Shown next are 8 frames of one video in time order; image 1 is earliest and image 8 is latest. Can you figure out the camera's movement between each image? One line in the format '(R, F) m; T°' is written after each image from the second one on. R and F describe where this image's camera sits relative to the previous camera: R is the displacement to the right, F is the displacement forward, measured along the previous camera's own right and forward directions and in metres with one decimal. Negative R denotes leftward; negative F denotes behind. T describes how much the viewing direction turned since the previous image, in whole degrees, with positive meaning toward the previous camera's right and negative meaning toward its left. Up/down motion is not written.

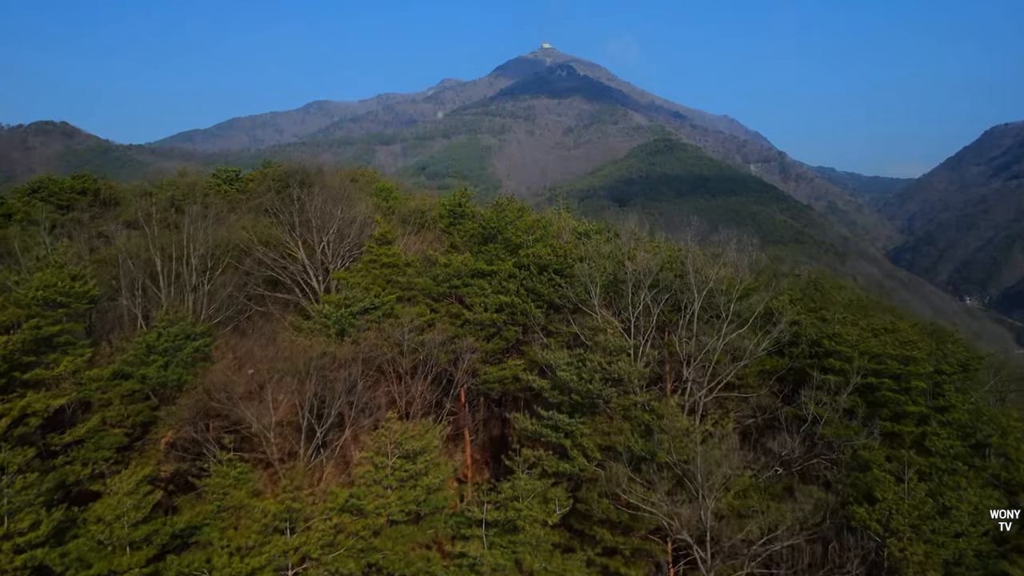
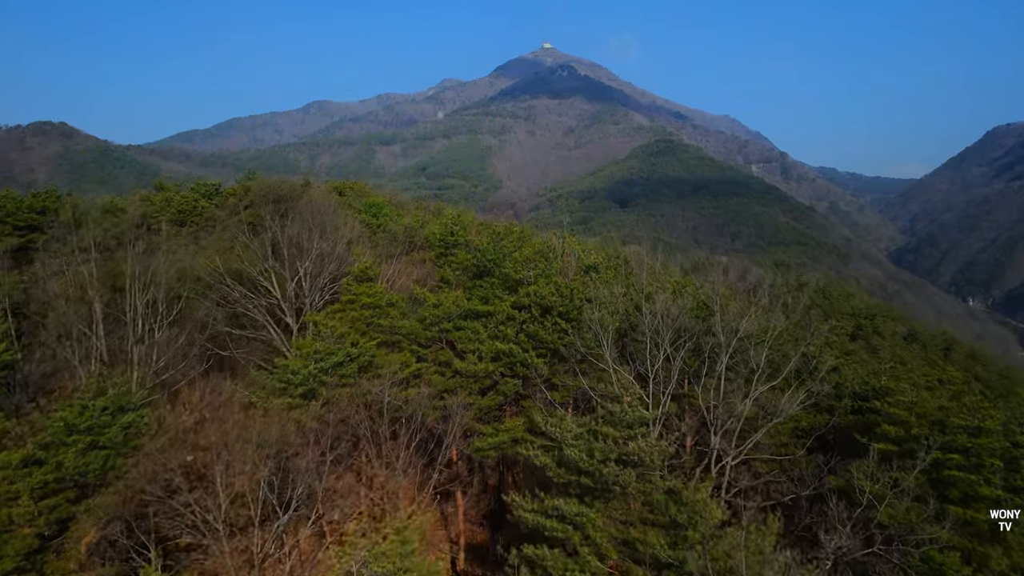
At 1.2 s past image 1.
(0.0, +2.2) m; 0°
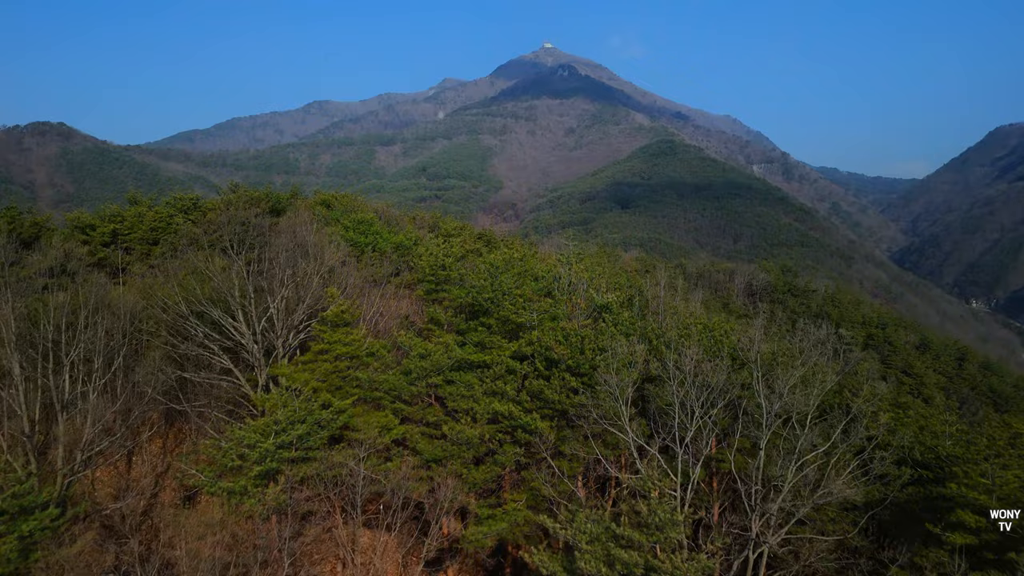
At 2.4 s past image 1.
(0.0, +2.2) m; 0°
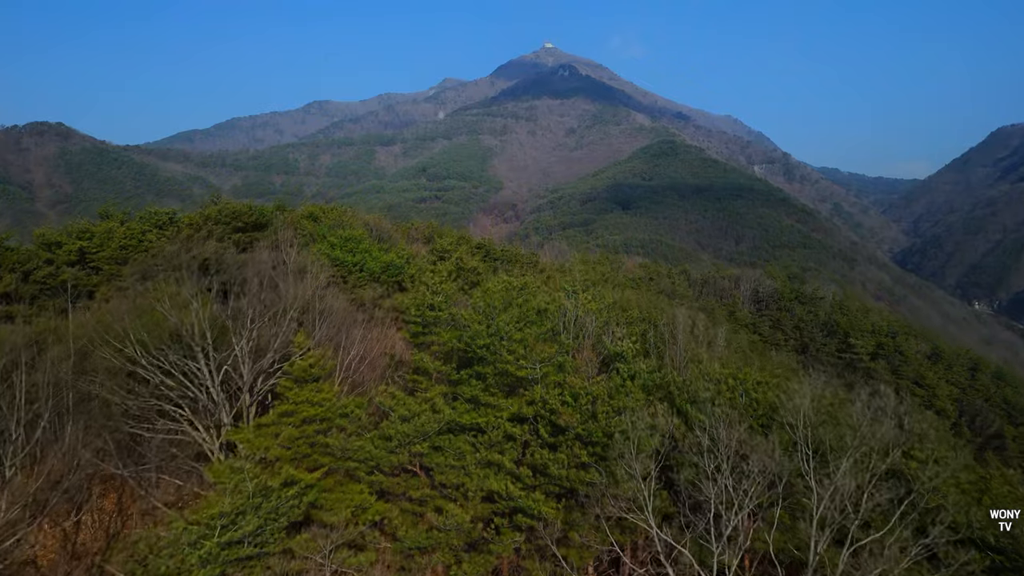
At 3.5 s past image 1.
(0.0, +2.0) m; 0°
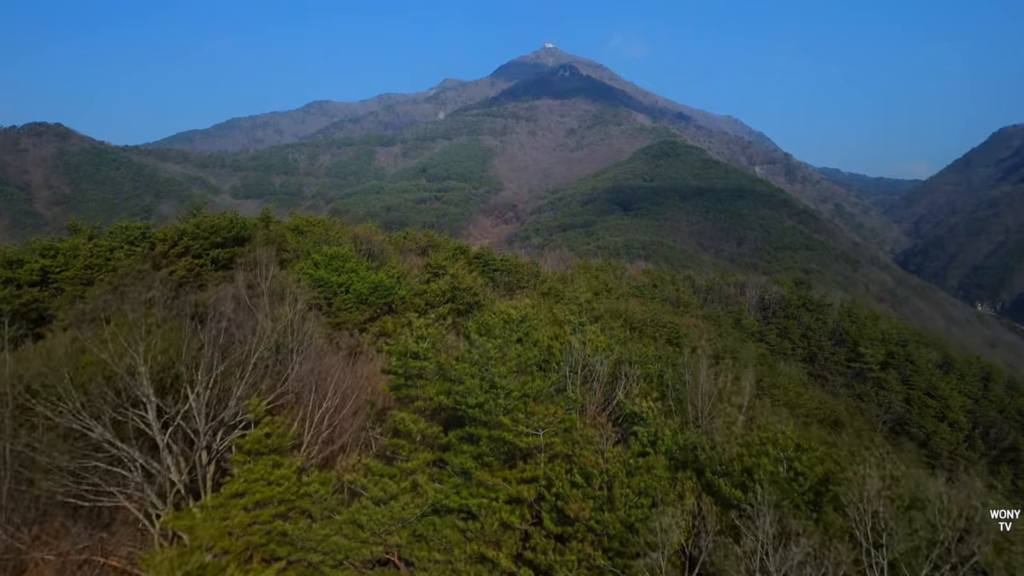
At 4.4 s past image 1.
(0.0, +1.9) m; 0°
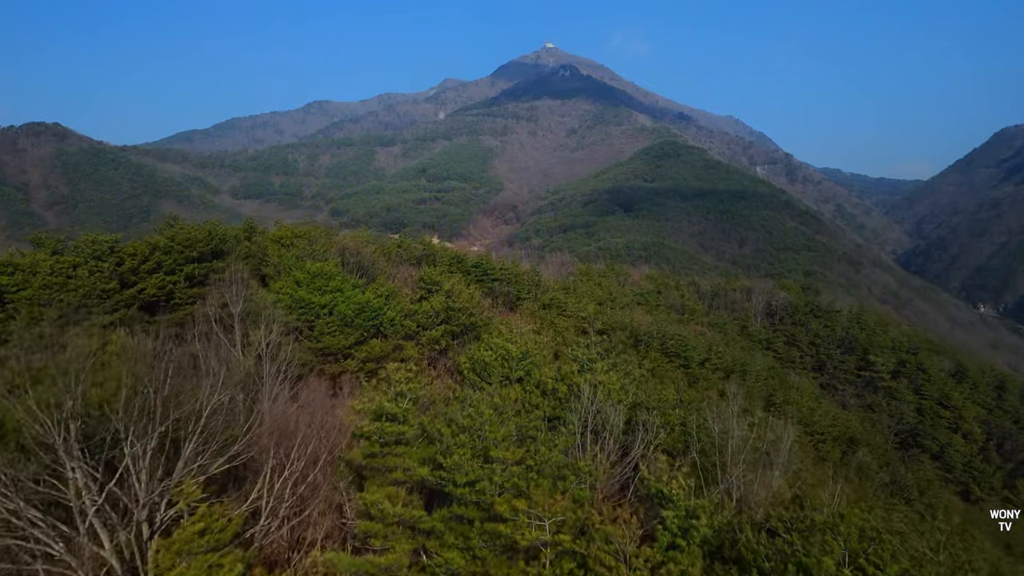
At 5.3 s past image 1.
(0.0, +1.9) m; 0°
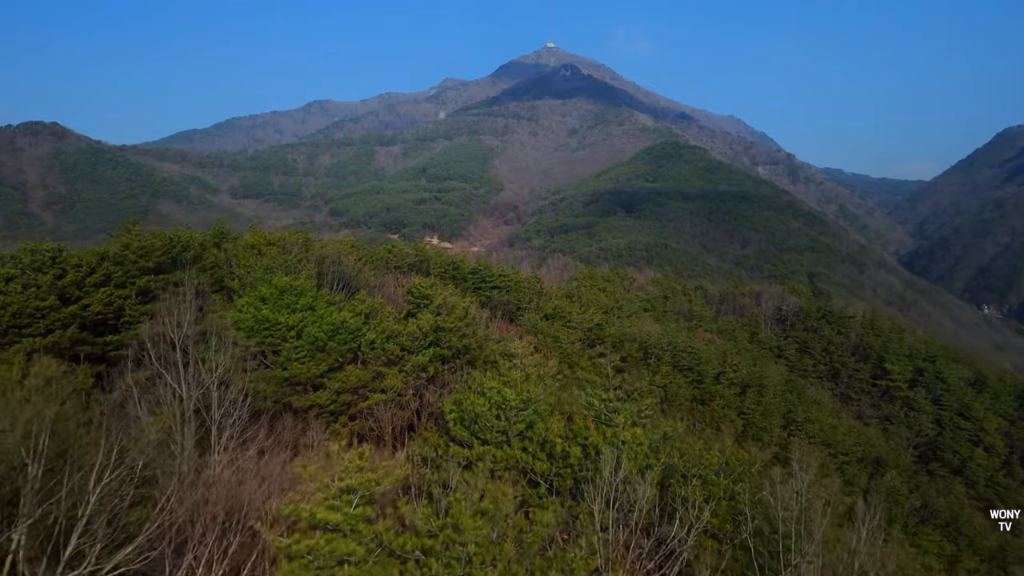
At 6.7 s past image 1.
(0.0, +2.8) m; 0°
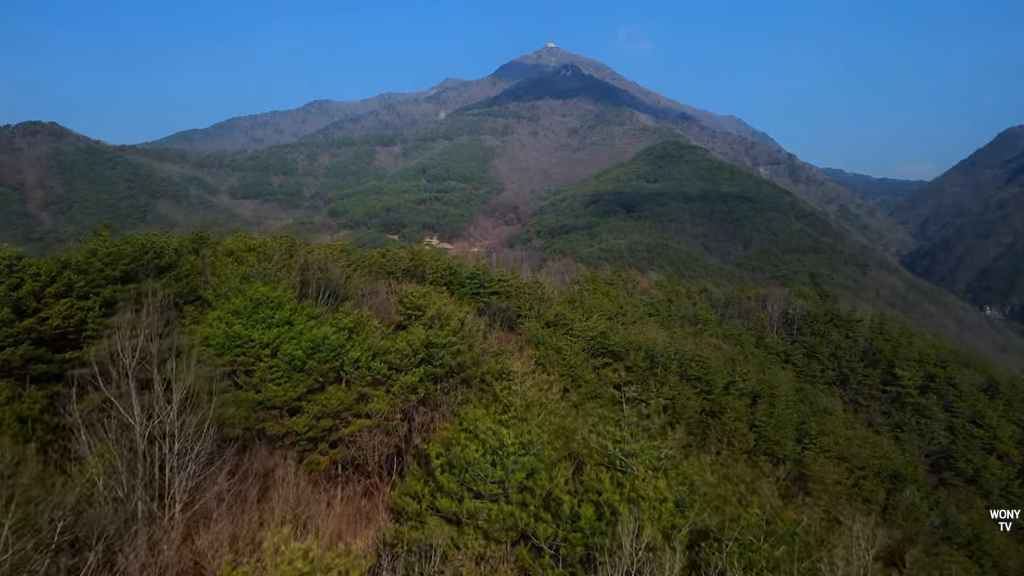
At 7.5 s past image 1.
(0.0, +1.7) m; 0°
